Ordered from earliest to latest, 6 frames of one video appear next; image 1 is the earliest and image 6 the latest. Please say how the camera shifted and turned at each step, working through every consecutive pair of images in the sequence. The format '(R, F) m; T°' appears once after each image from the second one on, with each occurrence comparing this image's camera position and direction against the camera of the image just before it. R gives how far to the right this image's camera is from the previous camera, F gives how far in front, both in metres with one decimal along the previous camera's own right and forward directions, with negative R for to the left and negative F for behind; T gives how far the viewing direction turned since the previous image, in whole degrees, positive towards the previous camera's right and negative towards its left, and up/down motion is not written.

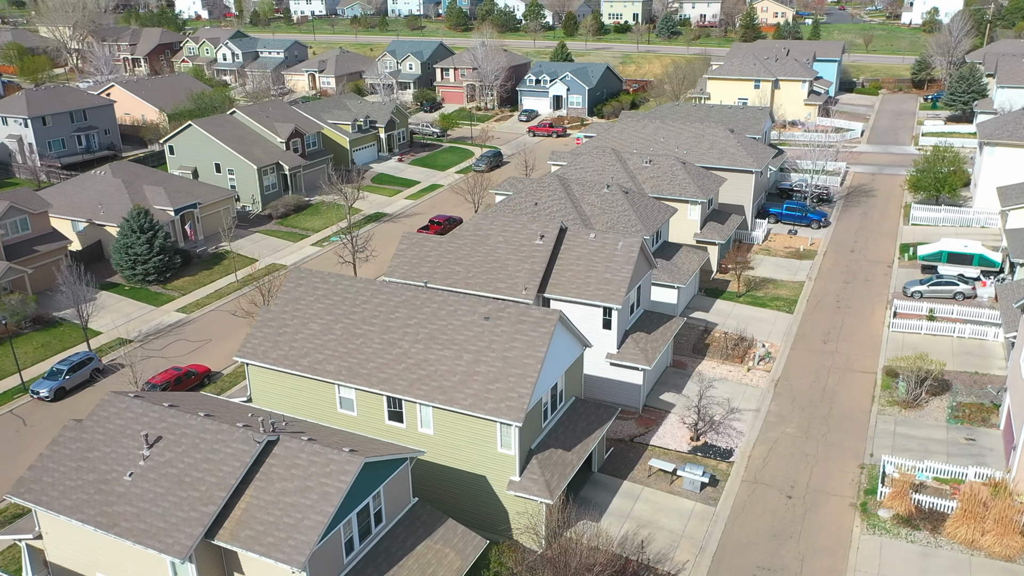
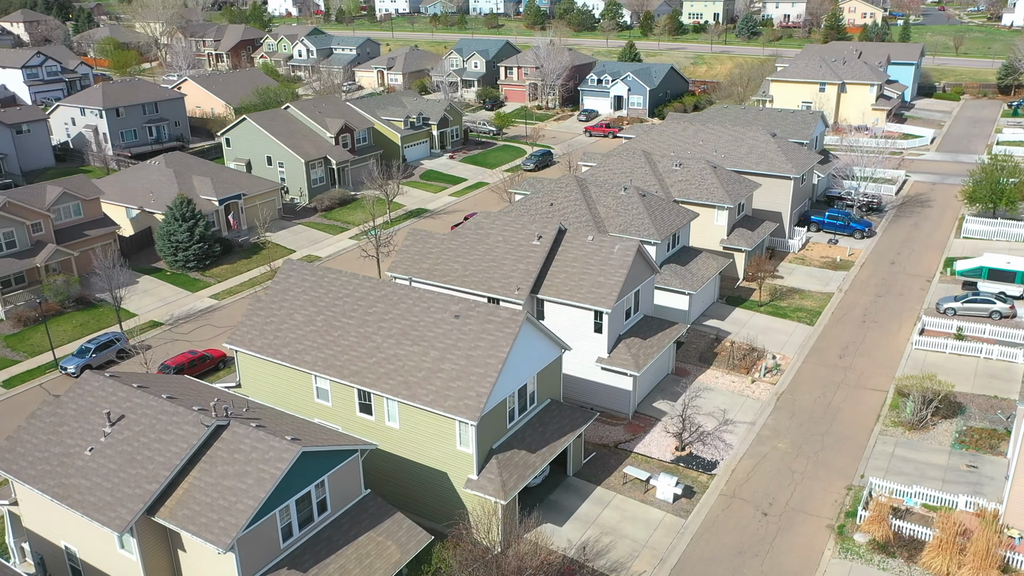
(+3.4, +0.1) m; -6°
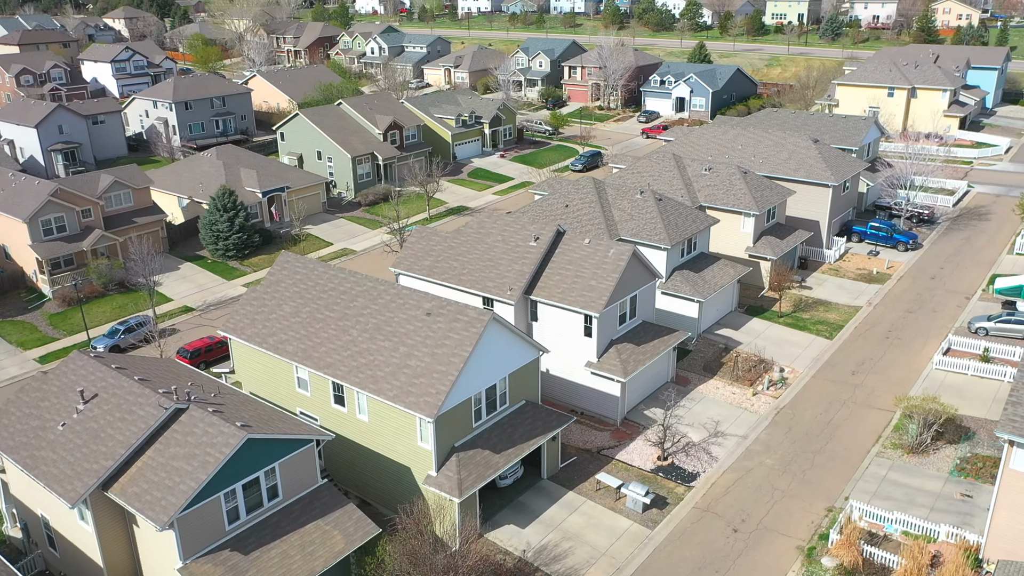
(+3.4, +0.1) m; -6°
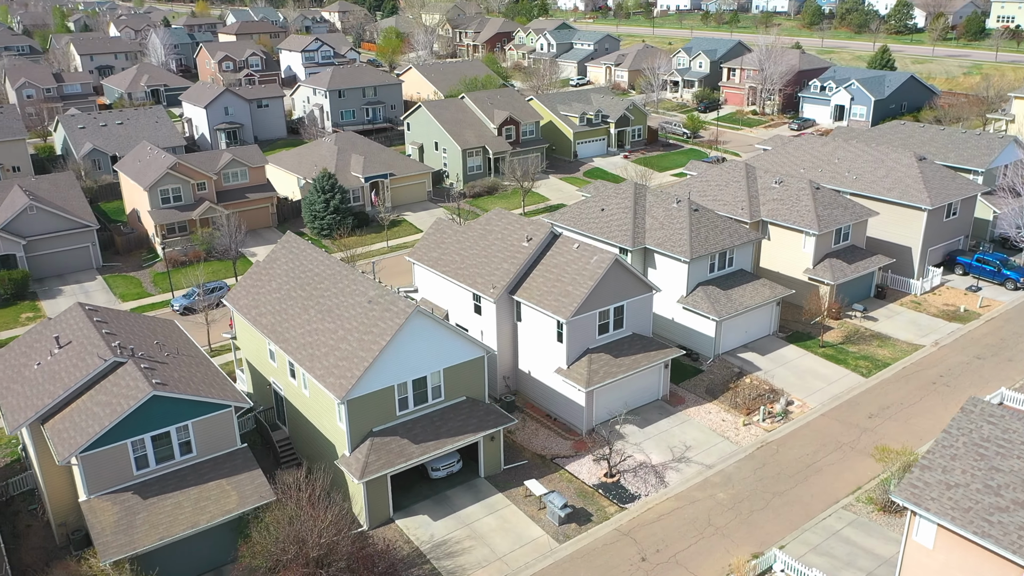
(+8.2, +0.9) m; -14°
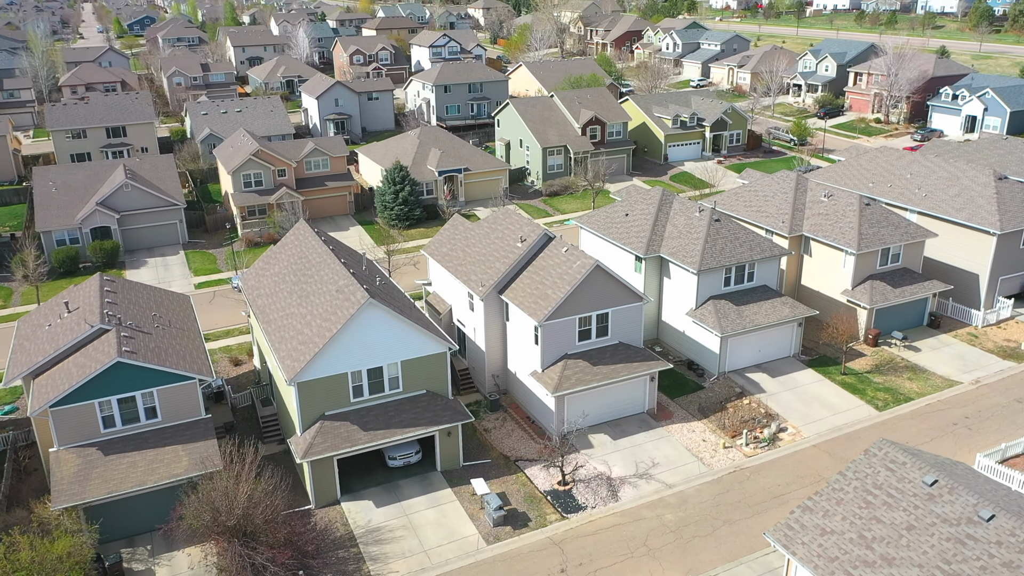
(+6.1, +0.5) m; -10°
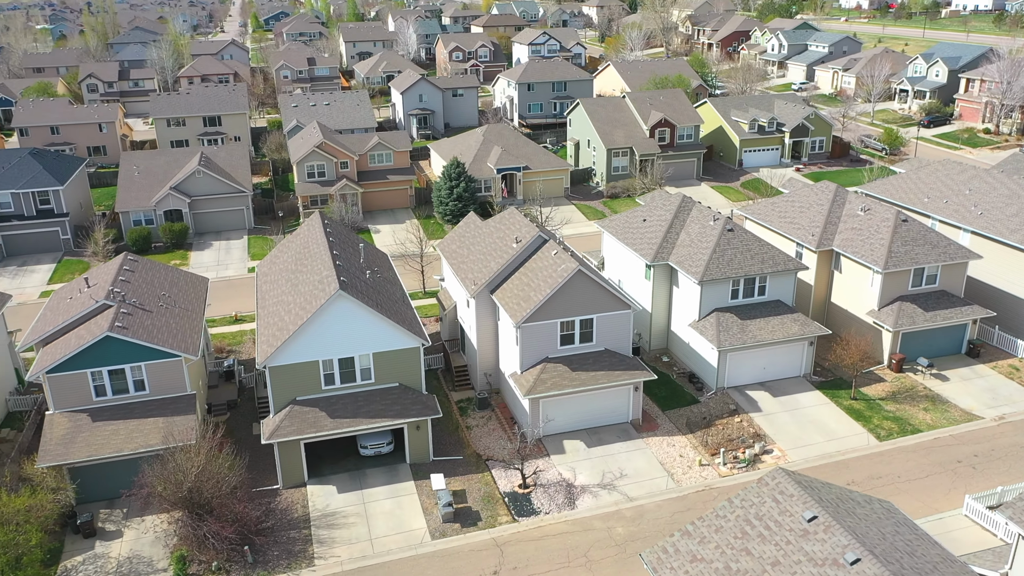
(+4.9, +0.3) m; -8°
